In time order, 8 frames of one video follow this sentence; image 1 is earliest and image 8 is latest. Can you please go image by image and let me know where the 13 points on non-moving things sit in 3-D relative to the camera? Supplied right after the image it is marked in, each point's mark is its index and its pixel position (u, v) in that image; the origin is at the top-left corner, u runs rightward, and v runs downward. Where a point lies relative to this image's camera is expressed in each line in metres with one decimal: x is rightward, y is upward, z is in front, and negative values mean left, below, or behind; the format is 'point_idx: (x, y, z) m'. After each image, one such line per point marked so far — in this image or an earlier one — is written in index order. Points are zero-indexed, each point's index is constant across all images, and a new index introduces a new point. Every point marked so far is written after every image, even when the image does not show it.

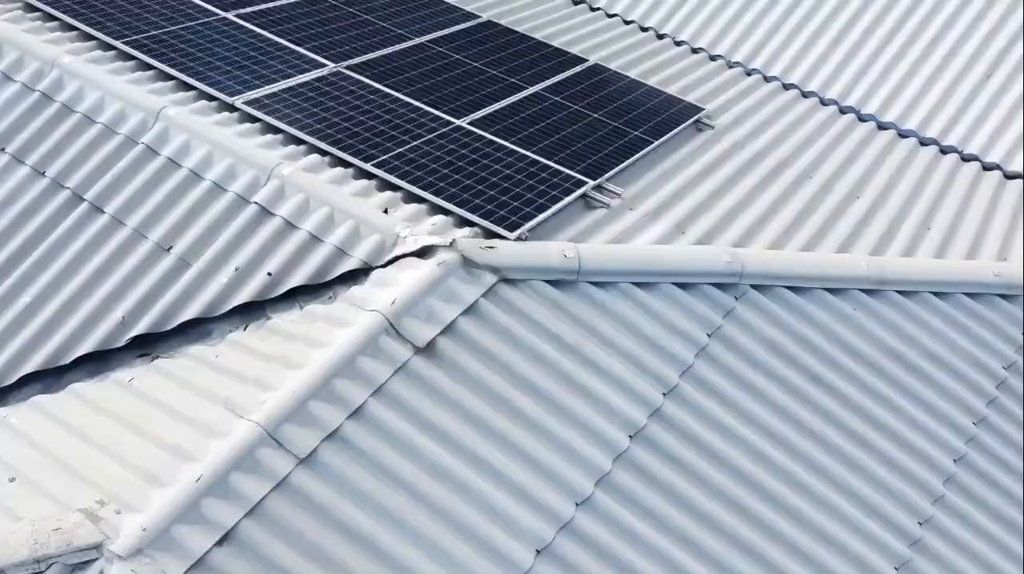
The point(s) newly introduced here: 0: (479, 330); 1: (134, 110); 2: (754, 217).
0: (-0.2, -0.3, +5.1) m
1: (-2.5, +1.2, +5.9) m
2: (+1.8, +0.5, +6.3) m
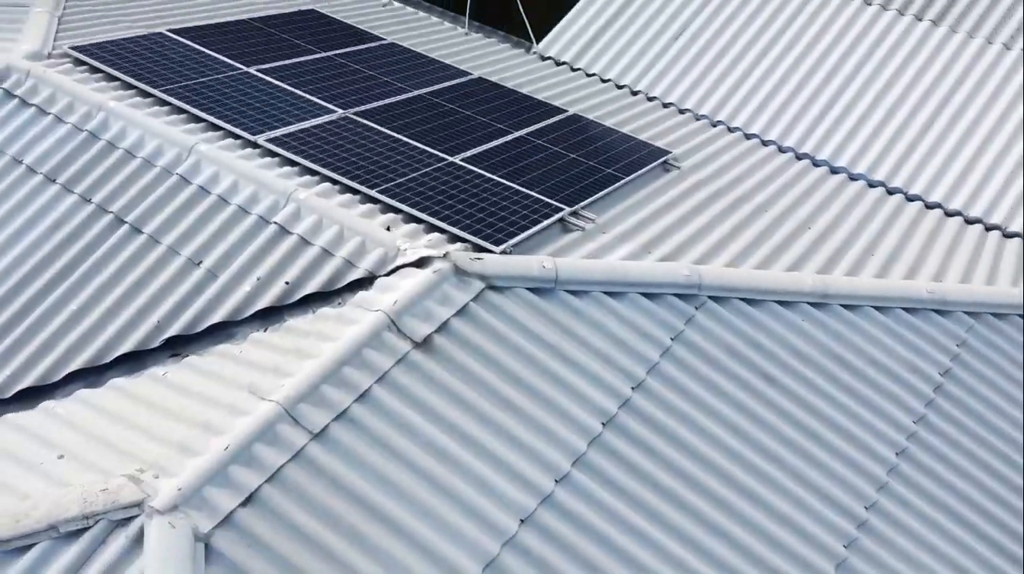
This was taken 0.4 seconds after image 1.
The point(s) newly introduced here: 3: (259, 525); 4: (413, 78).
0: (-0.3, -0.3, +5.8) m
1: (-2.6, +1.1, +6.8) m
2: (+1.7, +0.4, +7.1) m
3: (-1.4, -1.3, +4.9) m
4: (-1.0, +2.0, +8.4) m
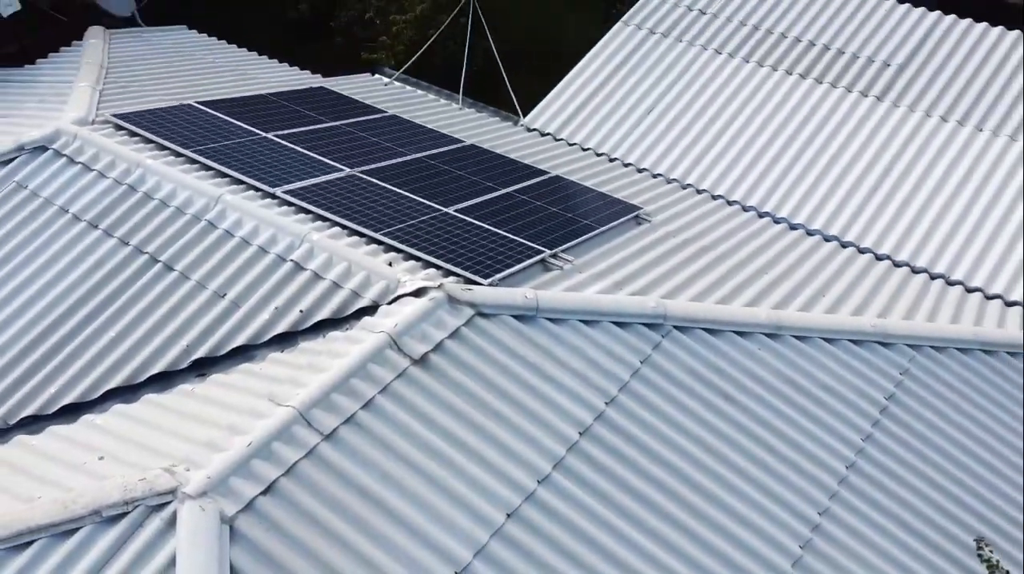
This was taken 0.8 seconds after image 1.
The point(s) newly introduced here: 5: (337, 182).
0: (-0.4, -0.5, +6.7) m
1: (-2.8, +0.8, +7.7) m
2: (+1.5, +0.1, +8.0) m
3: (-1.5, -1.4, +5.6) m
4: (-1.1, +1.5, +9.5) m
5: (-1.7, +1.0, +8.2) m
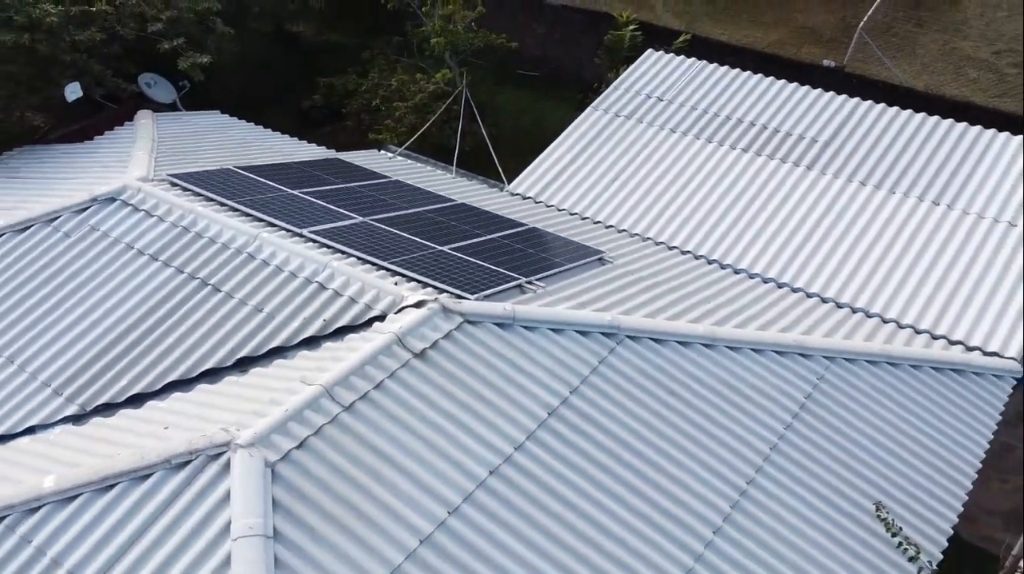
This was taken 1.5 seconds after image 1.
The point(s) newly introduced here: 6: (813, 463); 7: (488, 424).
0: (-0.6, -0.6, +8.3) m
1: (-2.9, +0.6, +9.5) m
2: (+1.4, -0.2, +9.7) m
3: (-1.7, -1.4, +7.1) m
4: (-1.3, +1.1, +11.3) m
5: (-1.8, +0.7, +10.0) m
6: (+3.0, -1.7, +8.5) m
7: (-0.2, -1.2, +7.9) m
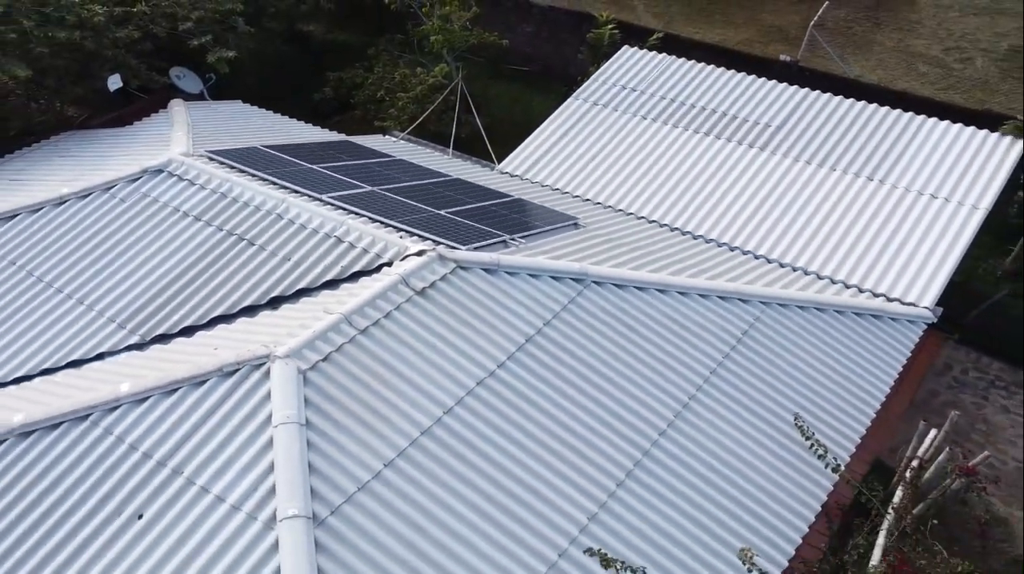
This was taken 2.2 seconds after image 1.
0: (-0.7, 0.0, +10.1) m
1: (-3.1, +1.1, +11.3) m
2: (+1.2, +0.4, +11.6) m
3: (-1.9, -0.8, +8.9) m
4: (-1.5, +1.7, +13.1) m
5: (-2.0, +1.3, +11.9) m
6: (+2.8, -1.1, +10.3) m
7: (-0.4, -0.7, +9.7) m
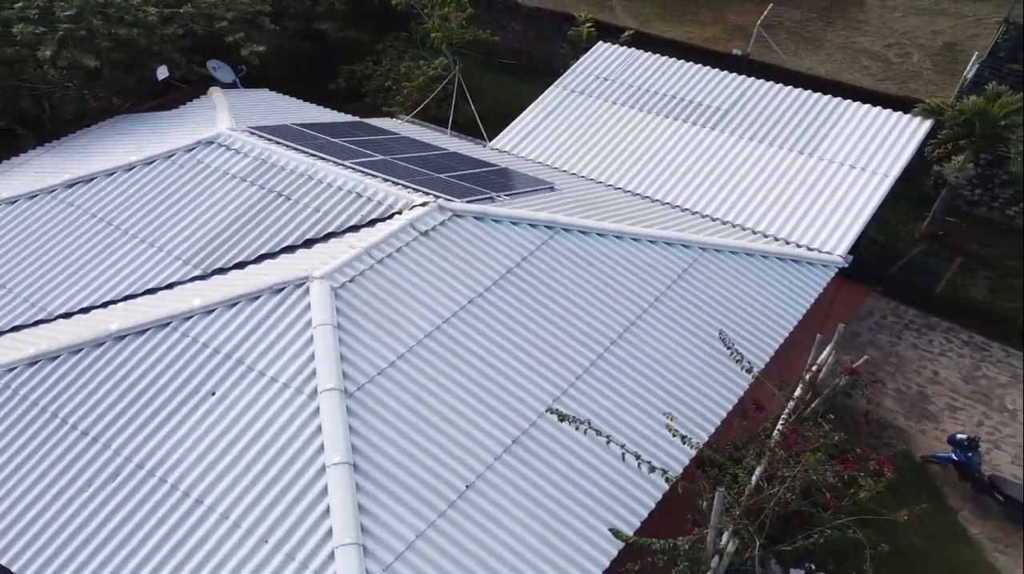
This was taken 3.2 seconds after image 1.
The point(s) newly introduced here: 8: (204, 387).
0: (-1.0, +0.8, +12.8) m
1: (-3.4, +2.0, +14.0) m
2: (+0.9, +1.2, +14.2) m
3: (-2.1, 0.0, +11.6) m
4: (-1.7, +2.5, +15.8) m
5: (-2.3, +2.1, +14.5) m
6: (+2.6, -0.3, +13.0) m
7: (-0.6, +0.2, +12.3) m
8: (-3.8, -1.2, +10.8) m
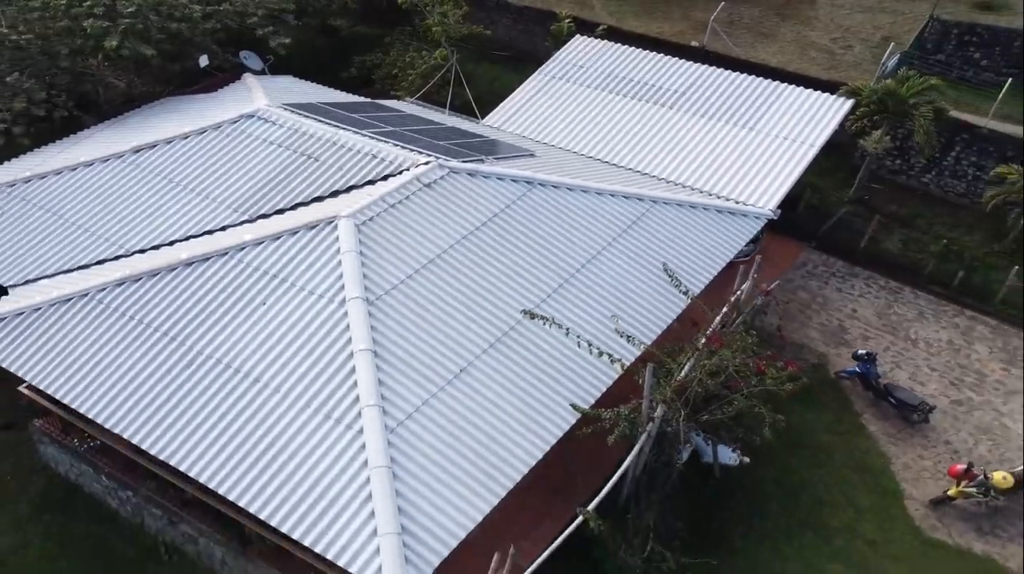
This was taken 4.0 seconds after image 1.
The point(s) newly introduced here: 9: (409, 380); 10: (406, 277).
0: (-1.2, +1.9, +16.0) m
1: (-3.6, +3.0, +17.1) m
2: (+0.7, +2.3, +17.4) m
3: (-2.3, +1.0, +14.8) m
4: (-2.0, +3.5, +19.0) m
5: (-2.5, +3.1, +17.7) m
6: (+2.3, +0.7, +16.2) m
7: (-0.9, +1.2, +15.5) m
8: (-4.1, -0.2, +14.0) m
9: (-1.5, -1.4, +12.9) m
10: (-1.7, +0.2, +14.2) m
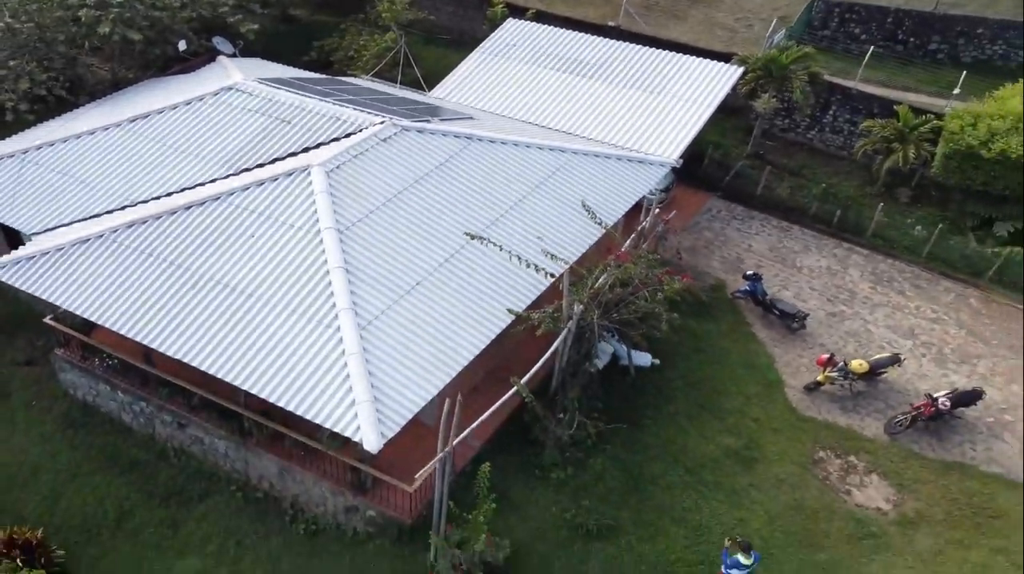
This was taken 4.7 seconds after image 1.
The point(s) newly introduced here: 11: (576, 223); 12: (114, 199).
0: (-2.5, +3.2, +19.1) m
1: (-4.9, +4.2, +20.1) m
2: (-0.6, +3.7, +20.6) m
3: (-3.5, +2.3, +17.8) m
4: (-3.4, +4.8, +22.0) m
5: (-3.9, +4.4, +20.7) m
6: (+1.1, +2.2, +19.5) m
7: (-2.1, +2.5, +18.6) m
8: (-5.1, +1.0, +16.9) m
9: (-2.5, -0.1, +16.0) m
10: (-2.8, +1.5, +17.3) m
11: (+1.4, +1.4, +18.8) m
12: (-8.4, +1.8, +18.5) m
